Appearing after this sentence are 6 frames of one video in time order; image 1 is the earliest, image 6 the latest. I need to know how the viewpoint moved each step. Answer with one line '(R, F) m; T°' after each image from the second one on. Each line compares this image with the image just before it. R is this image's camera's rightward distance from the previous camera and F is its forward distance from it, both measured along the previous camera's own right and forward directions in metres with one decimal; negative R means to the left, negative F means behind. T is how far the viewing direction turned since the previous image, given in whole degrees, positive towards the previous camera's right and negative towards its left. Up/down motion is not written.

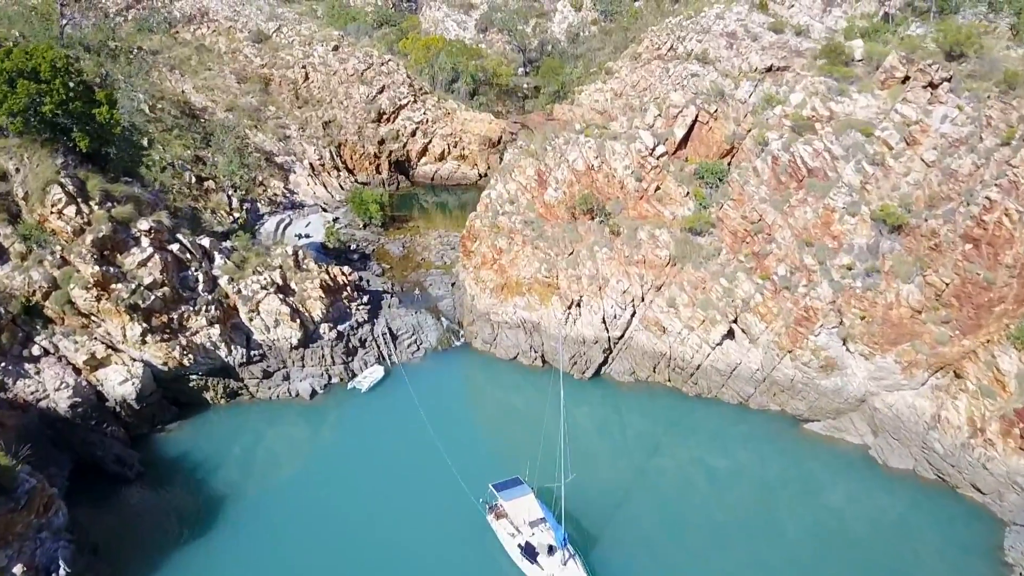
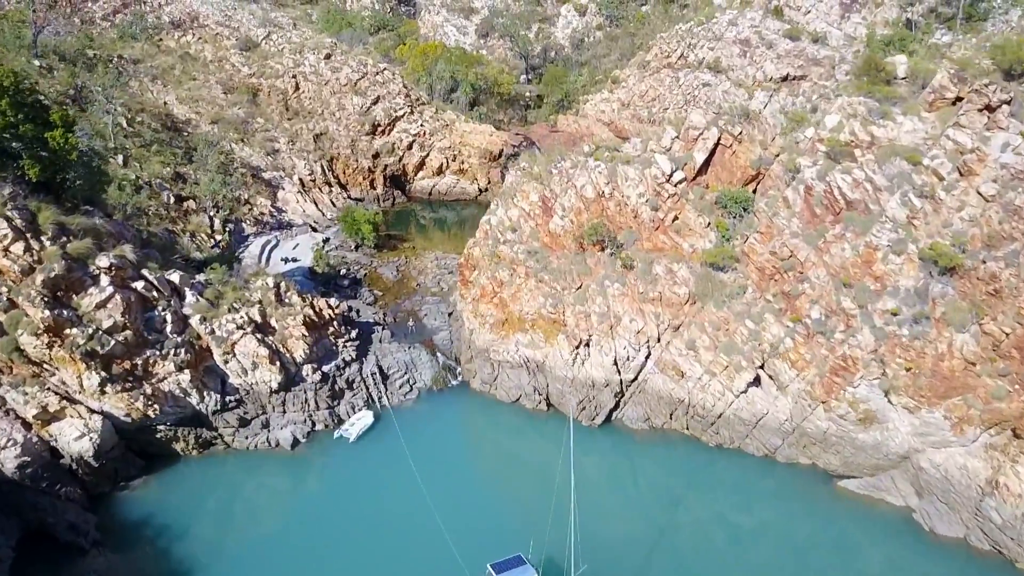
(0.0, +2.5) m; 0°
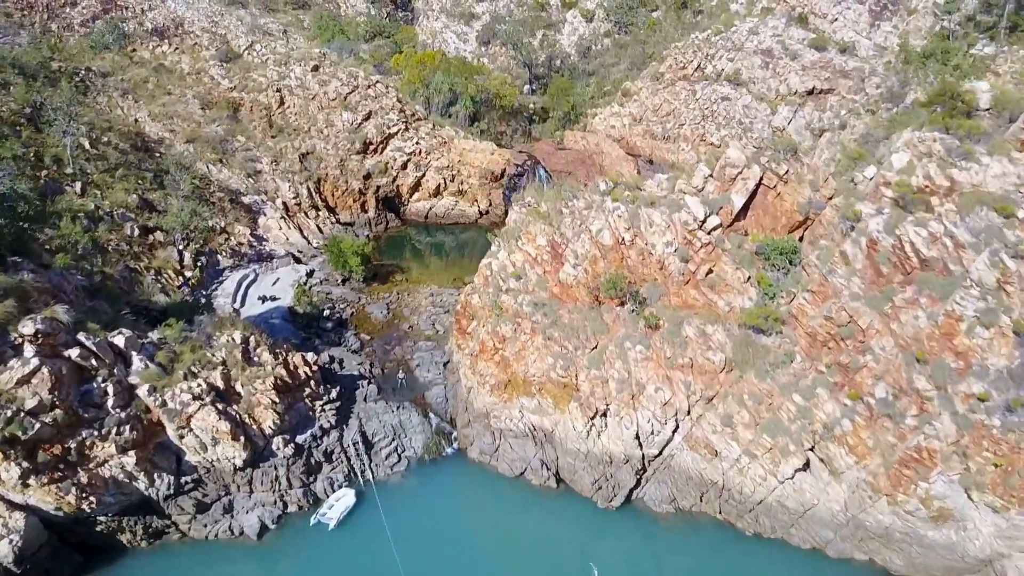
(-0.1, +3.5) m; 0°
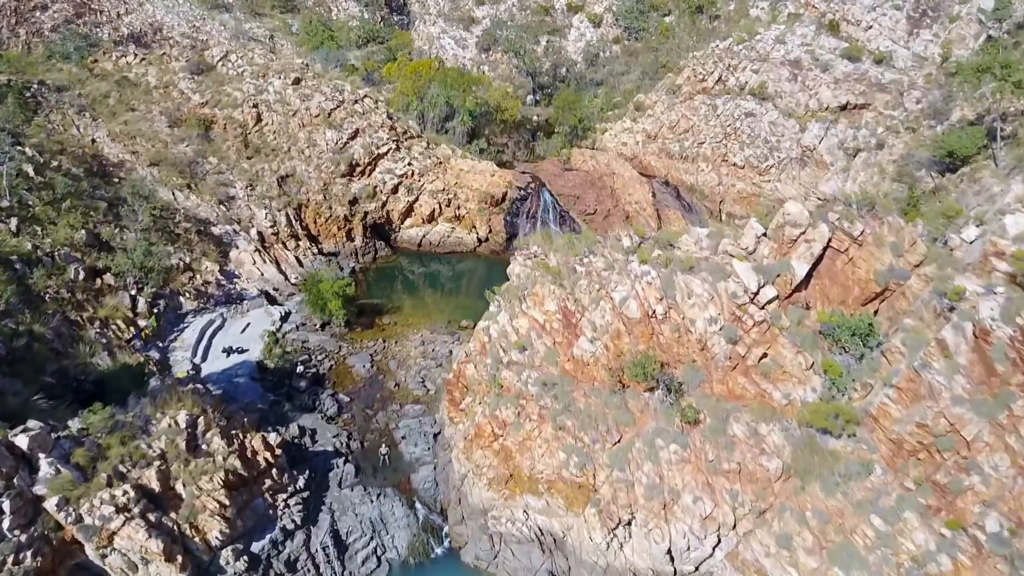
(0.0, +4.0) m; 0°
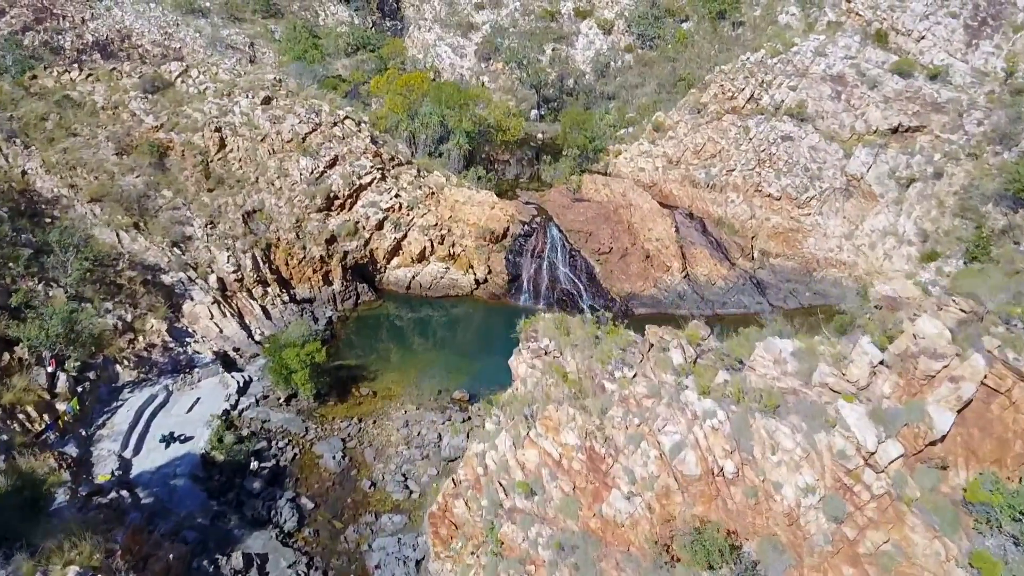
(-0.1, +5.0) m; 0°
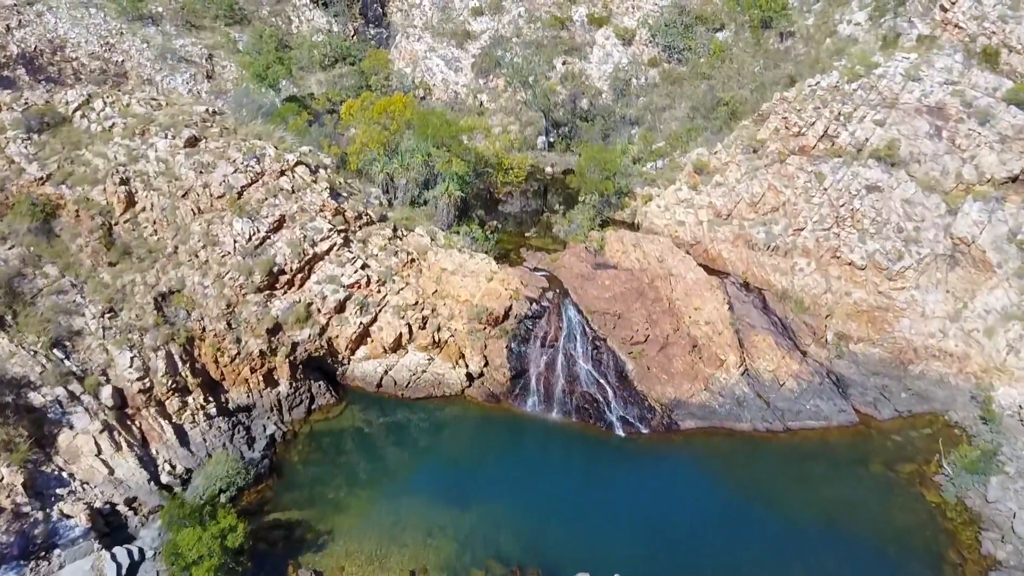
(-0.1, +7.9) m; 0°
